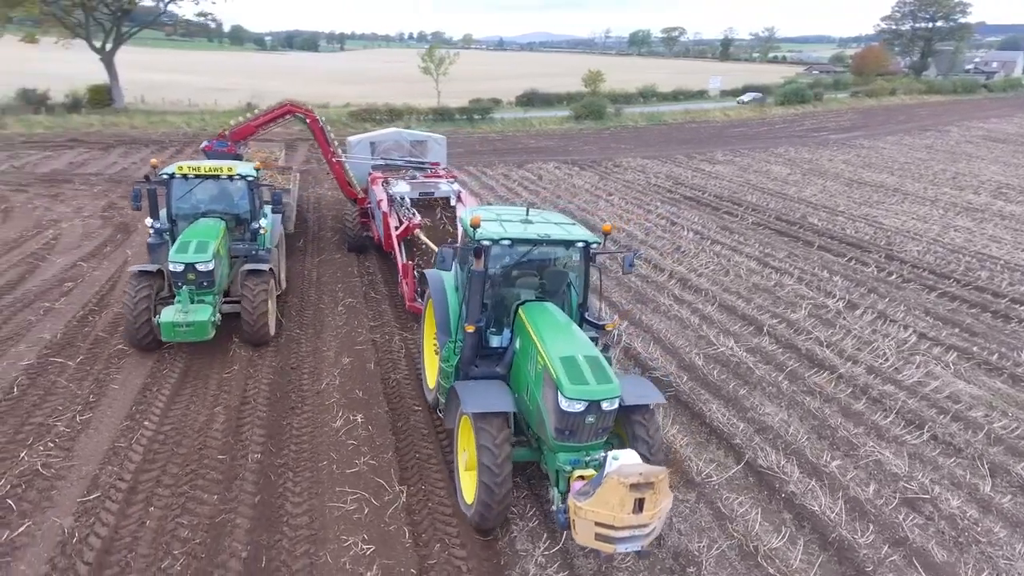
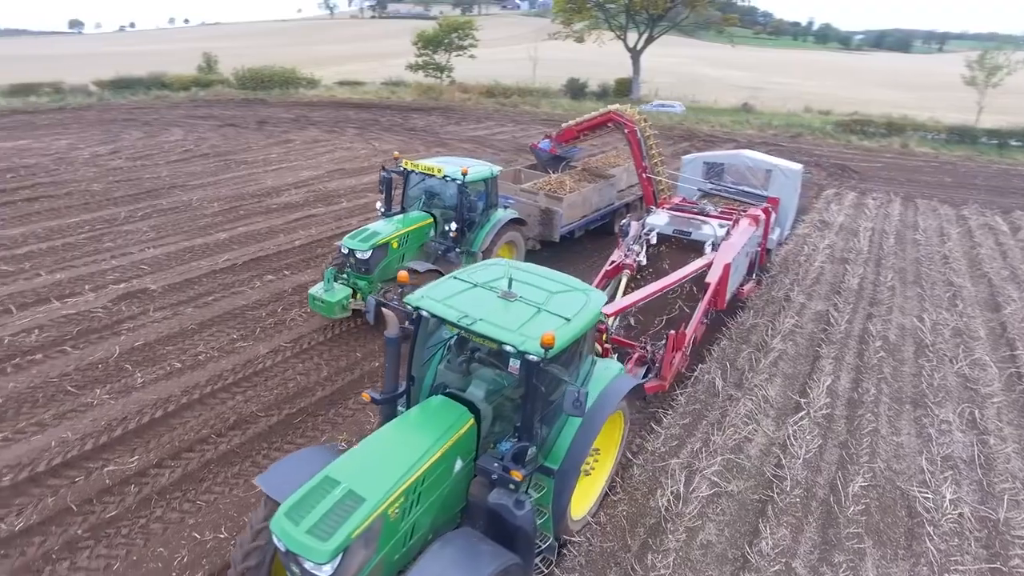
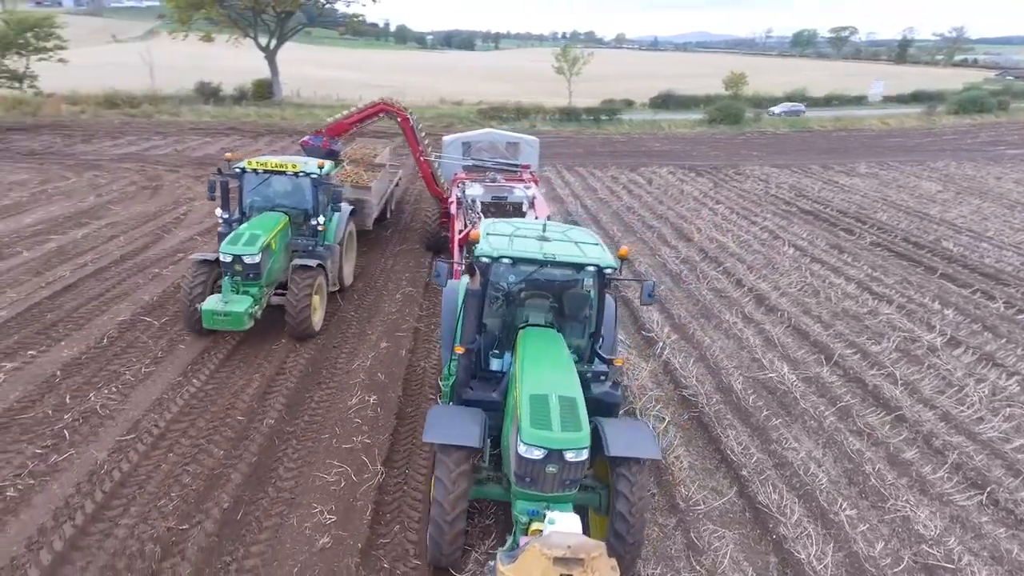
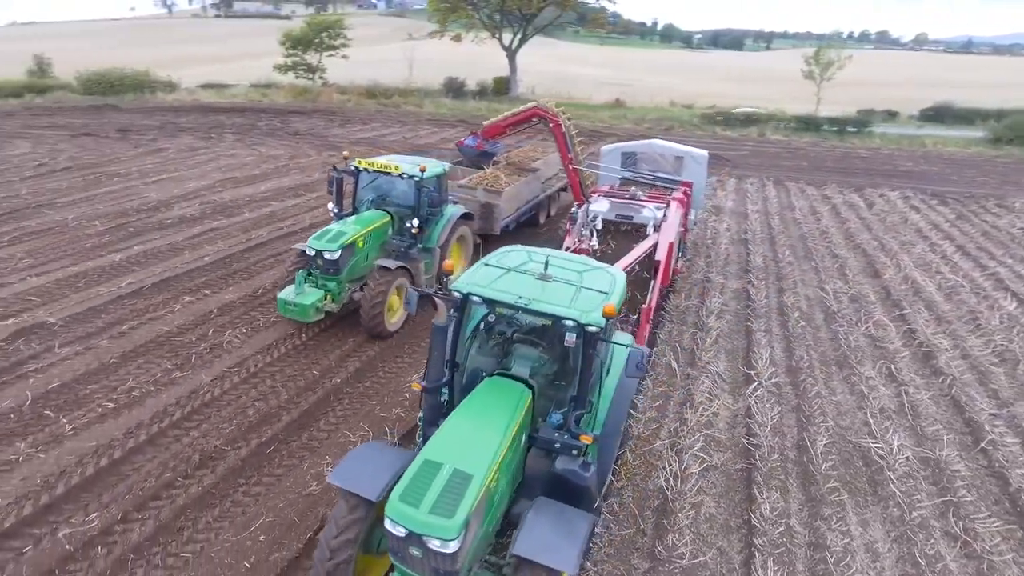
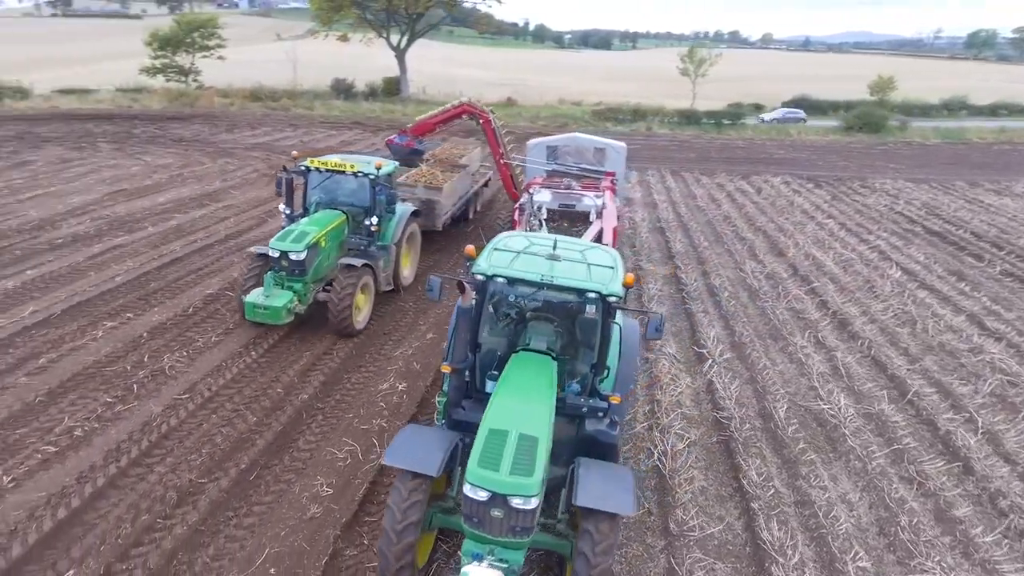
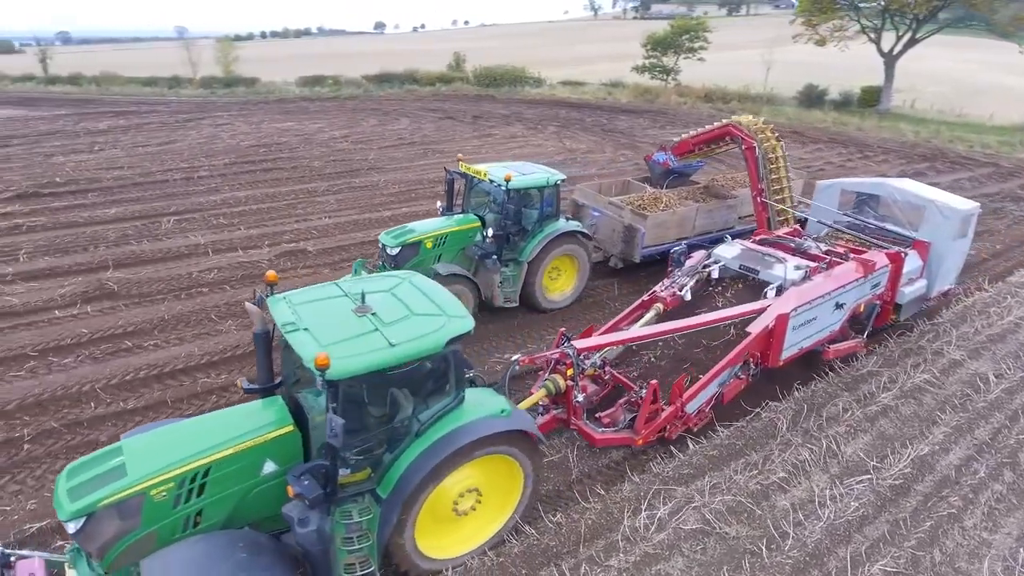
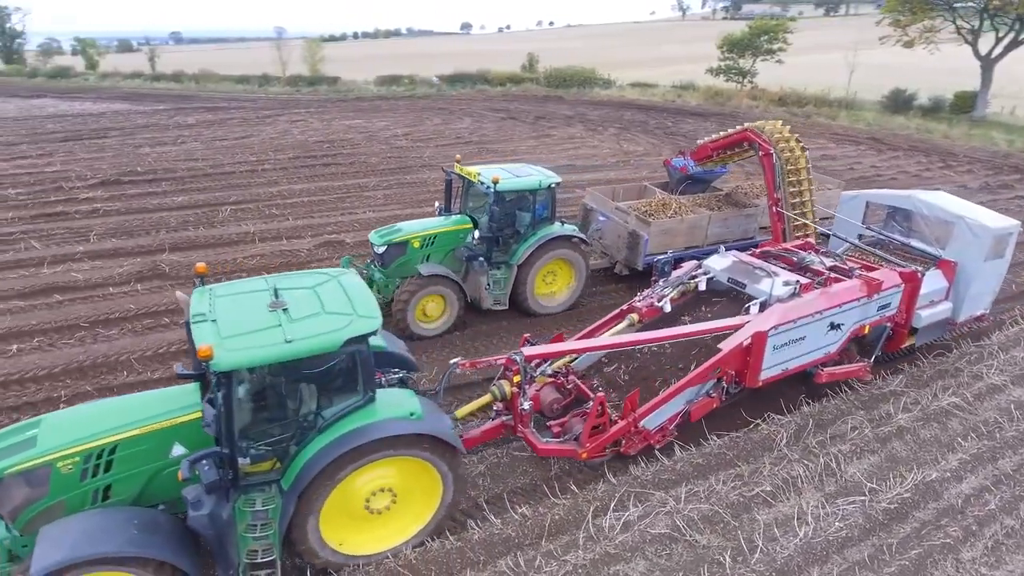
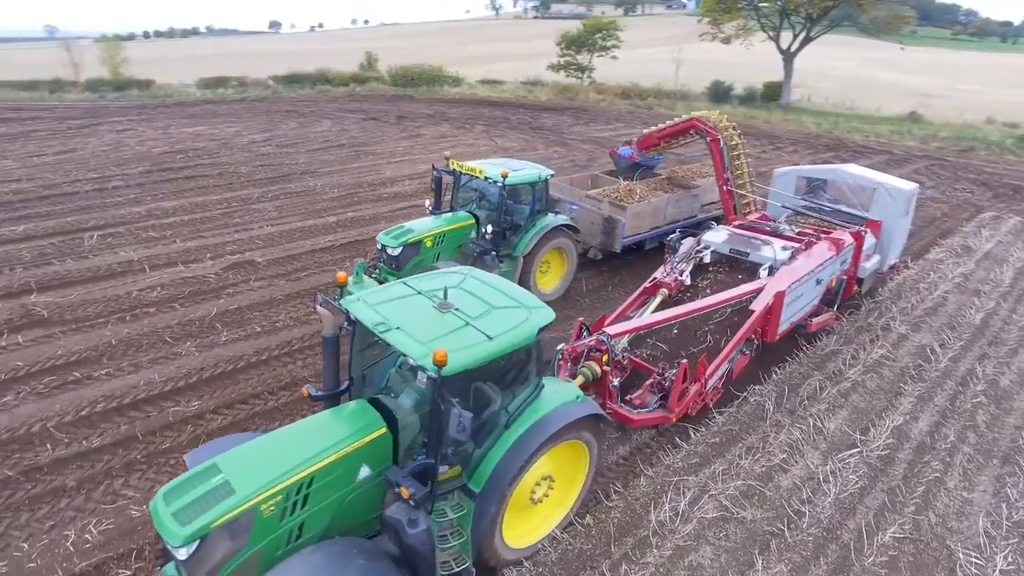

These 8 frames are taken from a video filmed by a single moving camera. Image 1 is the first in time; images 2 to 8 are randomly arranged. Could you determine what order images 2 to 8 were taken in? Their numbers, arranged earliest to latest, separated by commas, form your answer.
3, 5, 4, 2, 8, 6, 7
